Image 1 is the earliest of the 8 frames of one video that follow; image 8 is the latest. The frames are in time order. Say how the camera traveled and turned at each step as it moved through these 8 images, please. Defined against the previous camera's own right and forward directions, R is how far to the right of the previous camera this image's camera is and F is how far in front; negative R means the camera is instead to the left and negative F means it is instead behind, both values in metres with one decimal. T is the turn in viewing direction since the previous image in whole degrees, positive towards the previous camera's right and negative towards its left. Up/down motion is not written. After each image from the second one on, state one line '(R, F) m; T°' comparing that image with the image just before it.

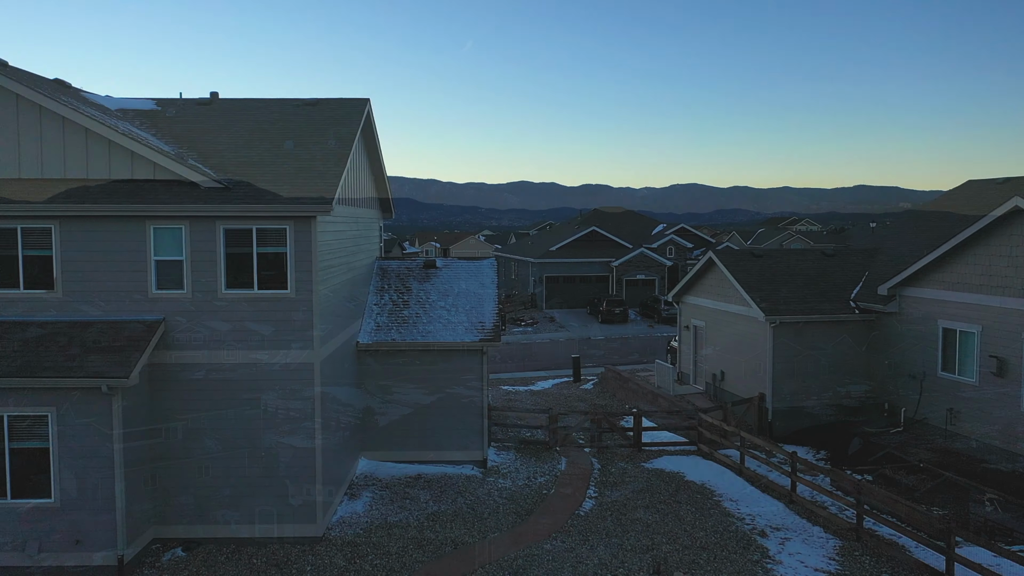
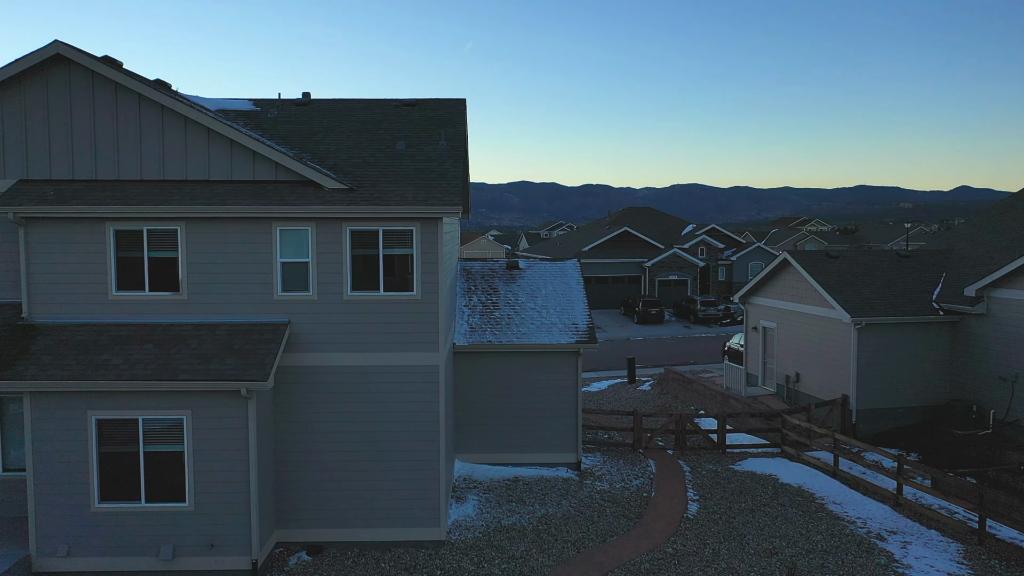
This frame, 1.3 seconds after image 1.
(-2.4, +0.1) m; 0°
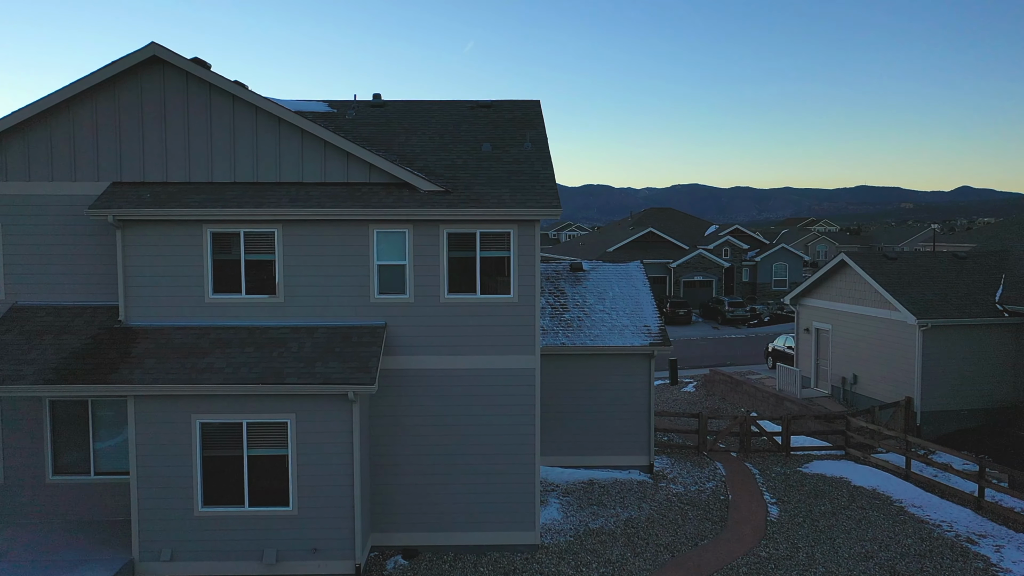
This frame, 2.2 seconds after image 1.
(-1.8, +0.1) m; 0°
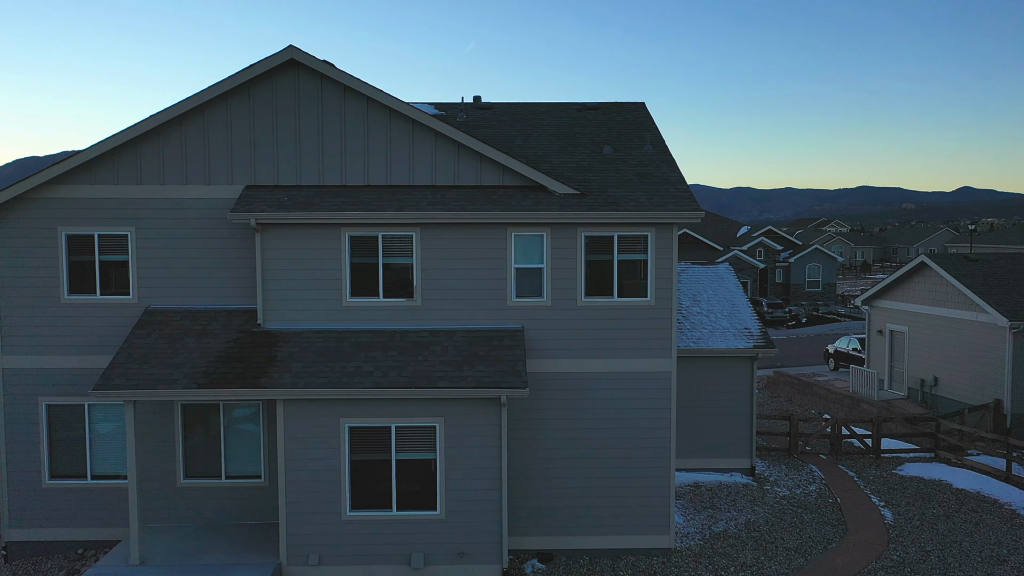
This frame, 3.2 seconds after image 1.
(-2.5, 0.0) m; 0°
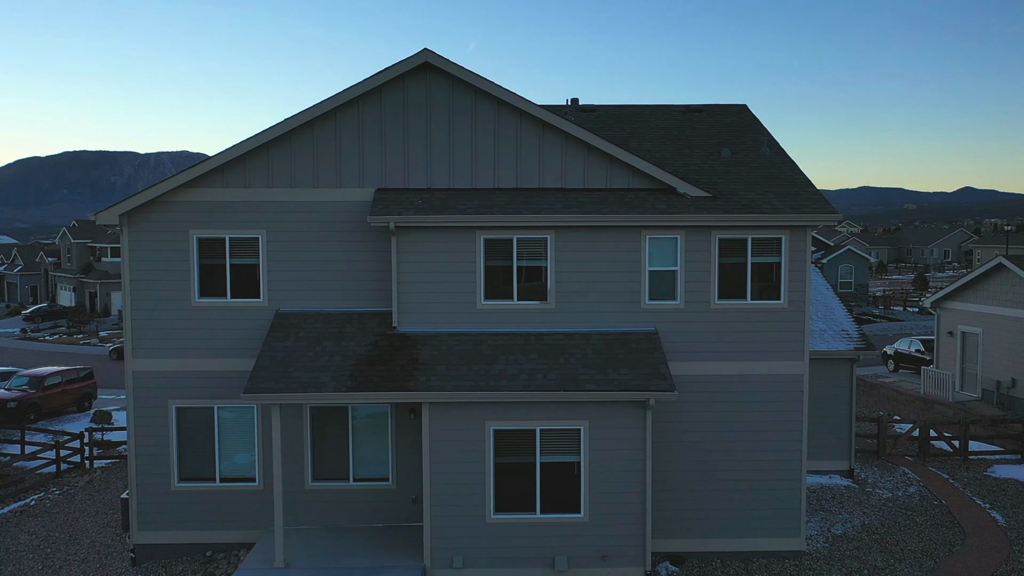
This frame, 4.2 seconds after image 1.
(-2.4, 0.0) m; 0°
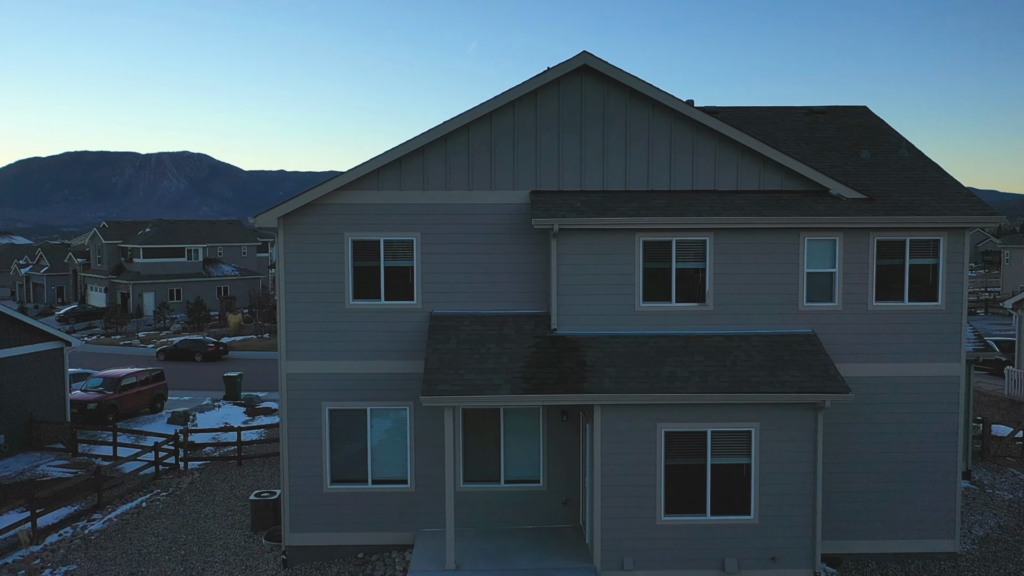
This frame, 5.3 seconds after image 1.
(-2.9, 0.0) m; 0°
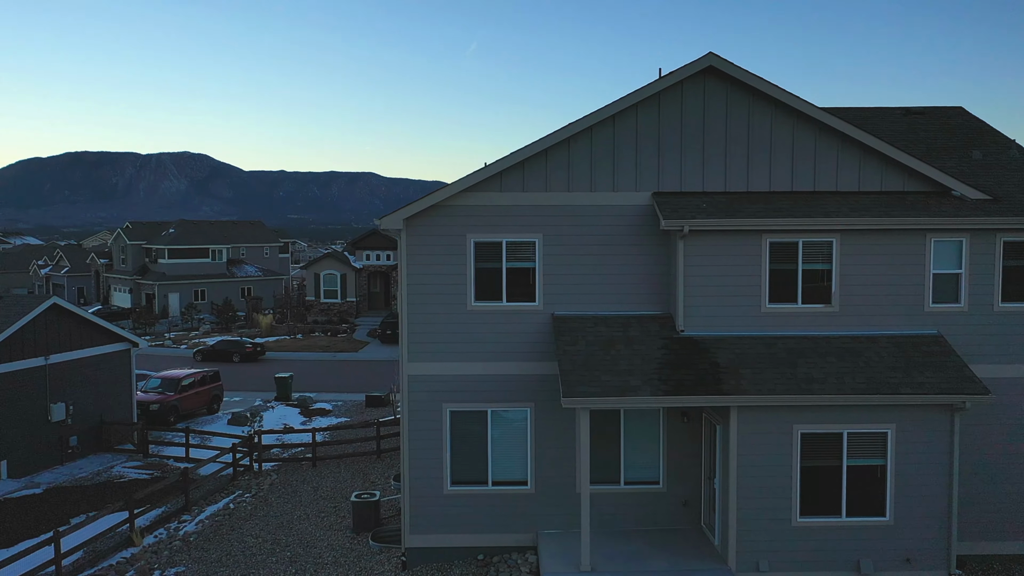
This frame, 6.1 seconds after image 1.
(-2.3, 0.0) m; 0°
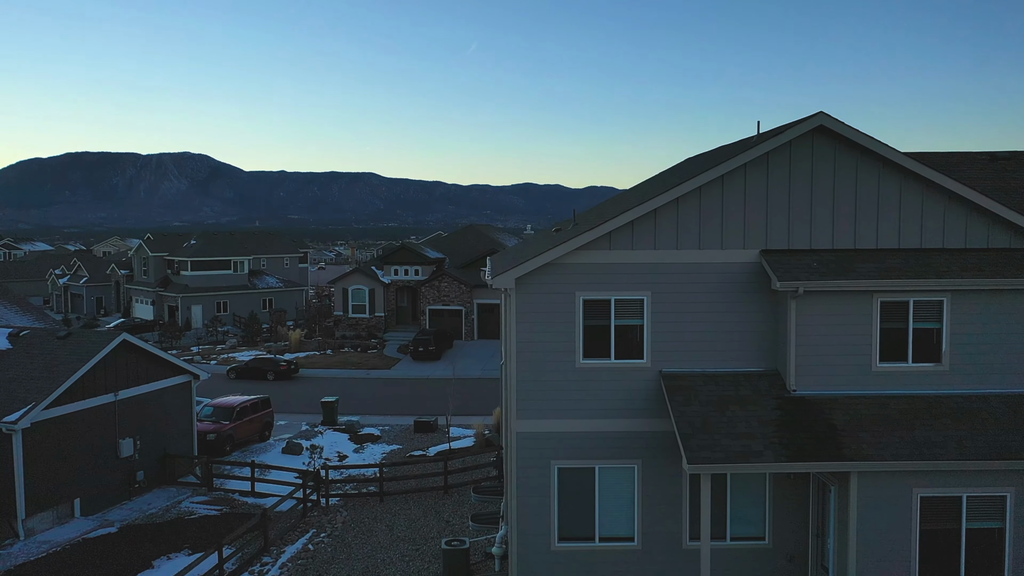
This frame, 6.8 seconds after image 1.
(-2.0, 0.0) m; 0°
